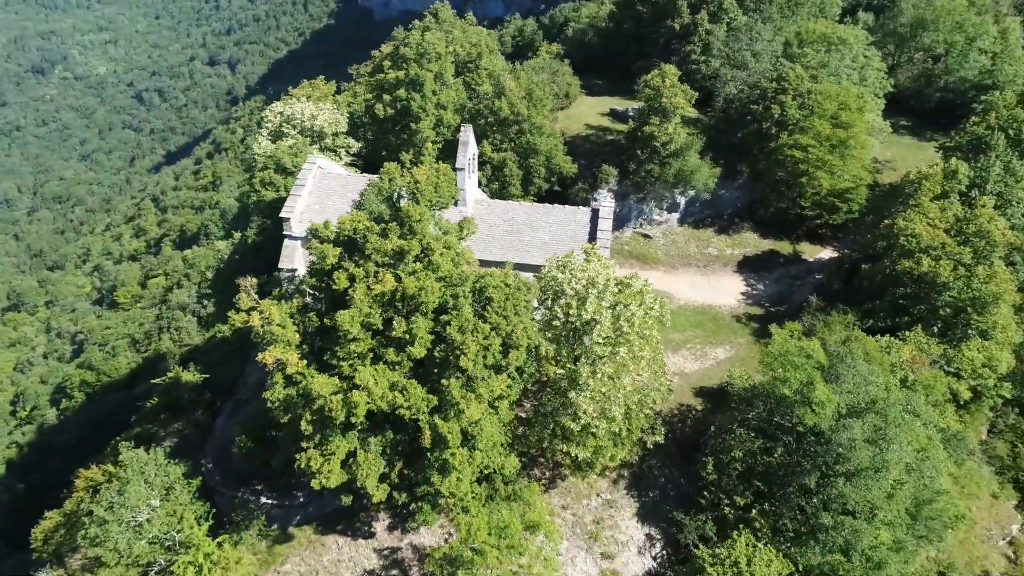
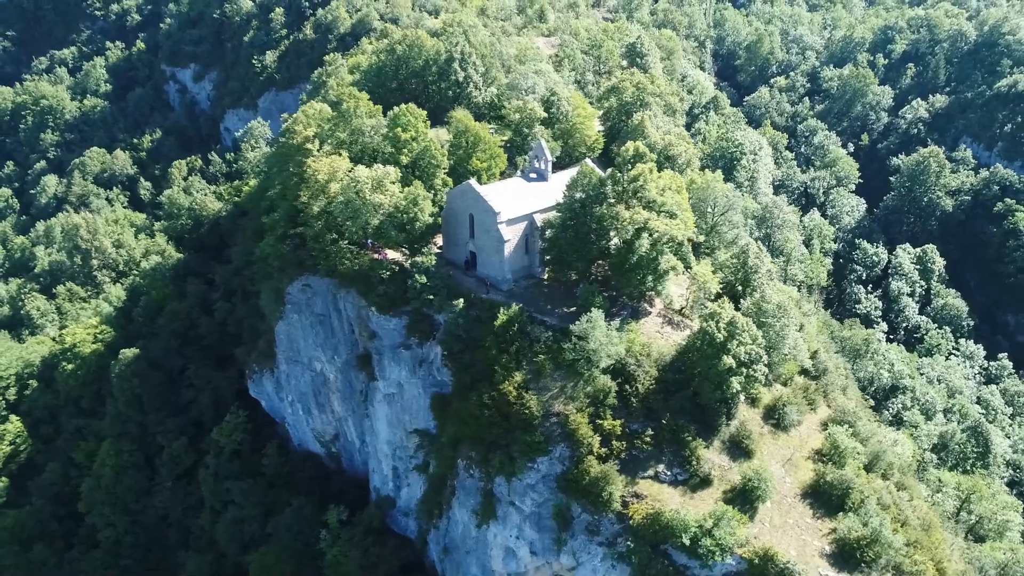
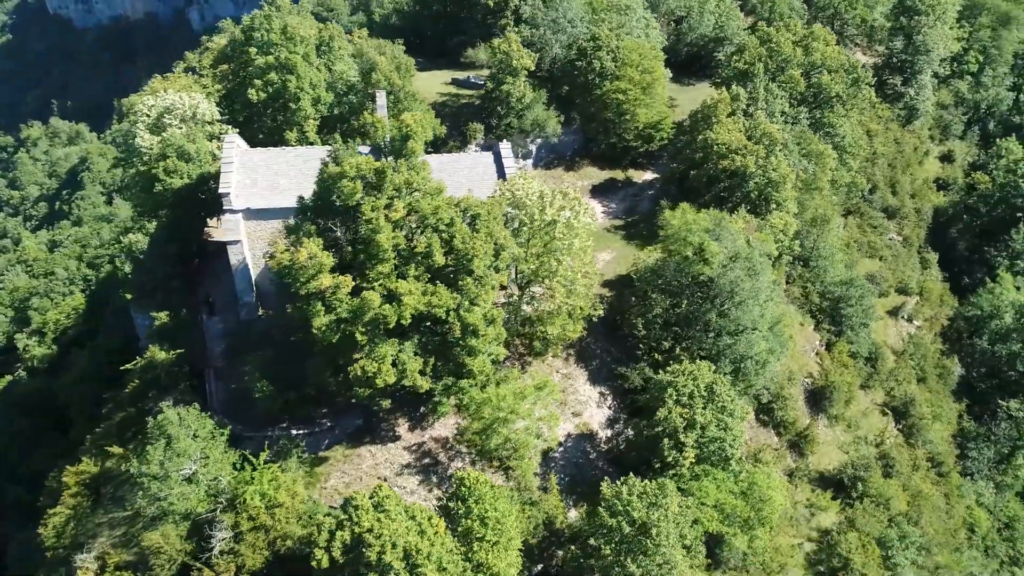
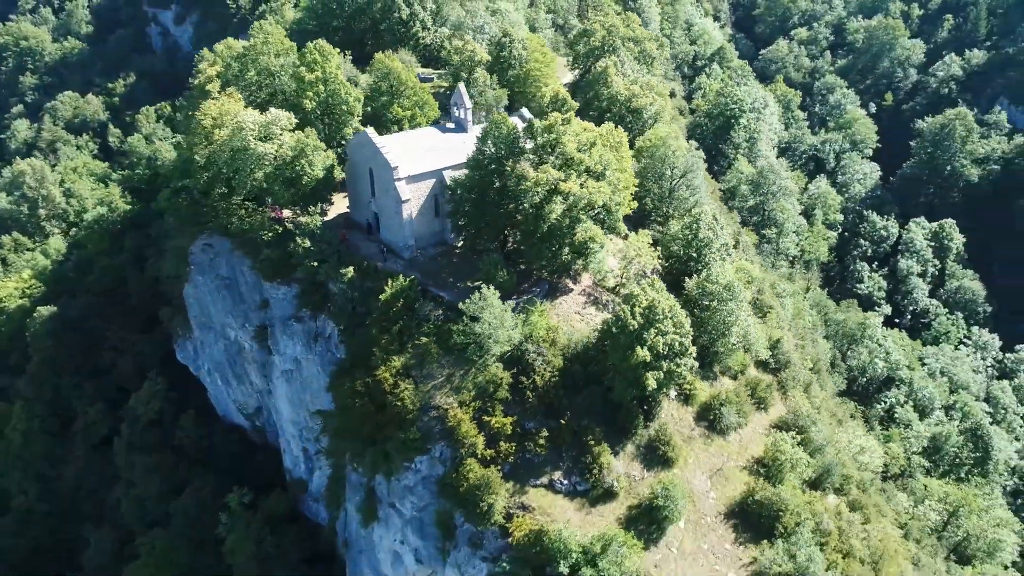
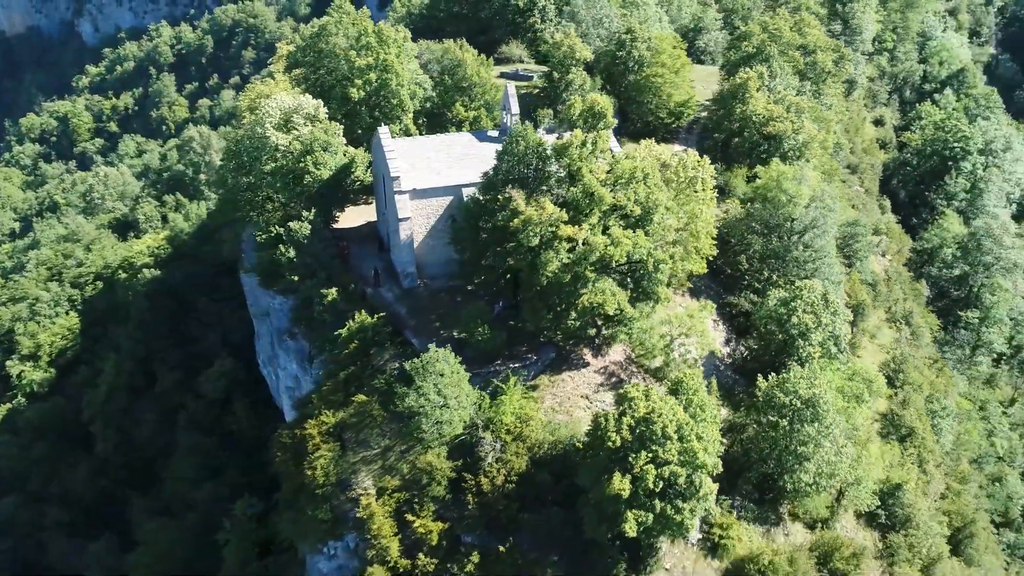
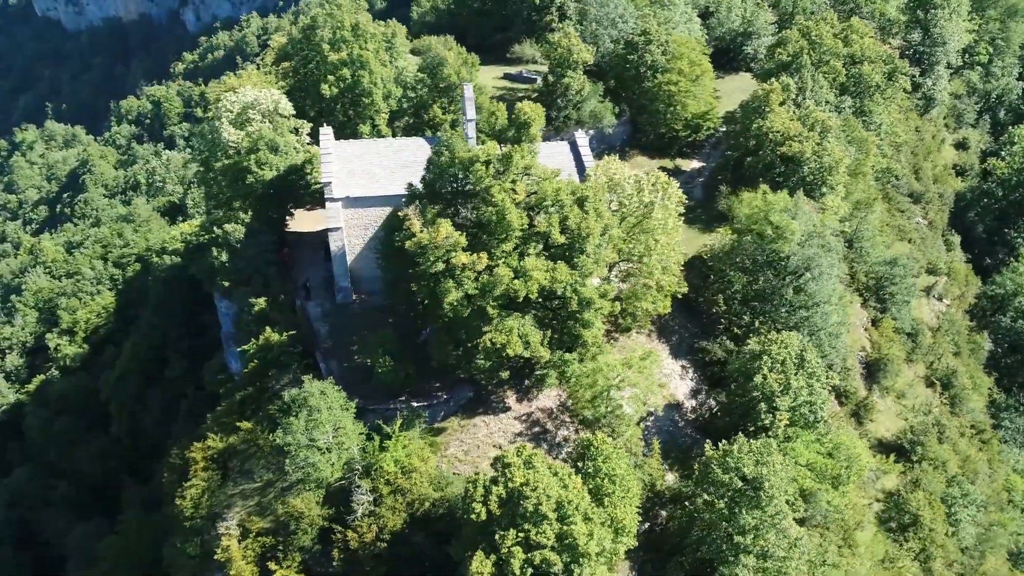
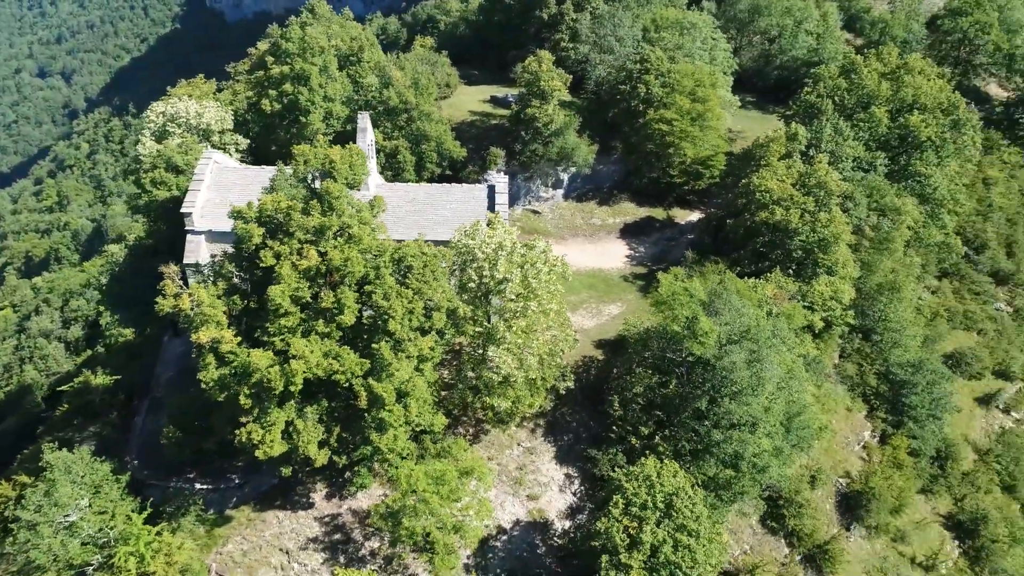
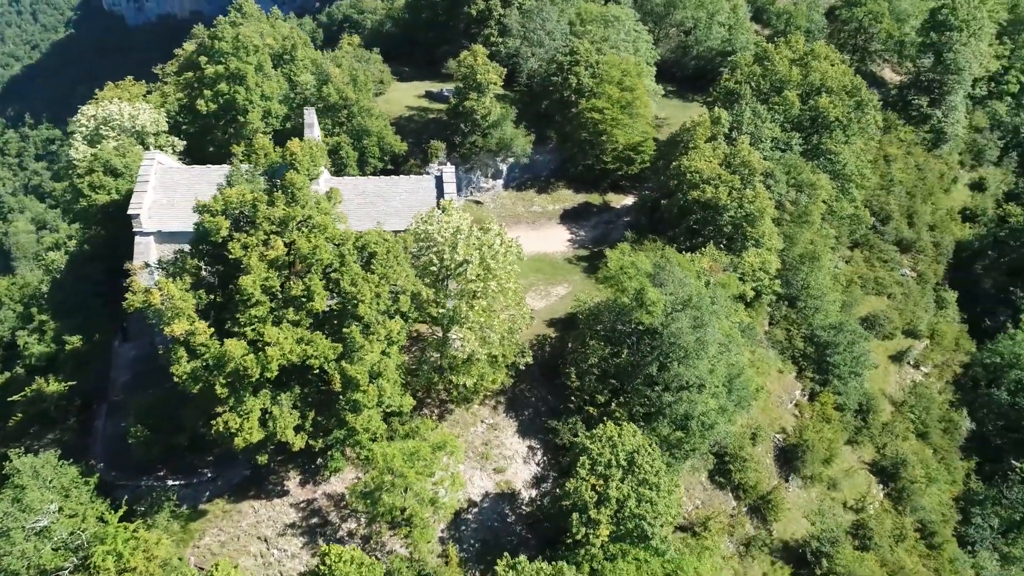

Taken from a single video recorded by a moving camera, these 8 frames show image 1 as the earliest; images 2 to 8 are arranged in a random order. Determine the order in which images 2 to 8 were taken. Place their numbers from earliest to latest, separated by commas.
7, 8, 3, 6, 5, 4, 2
